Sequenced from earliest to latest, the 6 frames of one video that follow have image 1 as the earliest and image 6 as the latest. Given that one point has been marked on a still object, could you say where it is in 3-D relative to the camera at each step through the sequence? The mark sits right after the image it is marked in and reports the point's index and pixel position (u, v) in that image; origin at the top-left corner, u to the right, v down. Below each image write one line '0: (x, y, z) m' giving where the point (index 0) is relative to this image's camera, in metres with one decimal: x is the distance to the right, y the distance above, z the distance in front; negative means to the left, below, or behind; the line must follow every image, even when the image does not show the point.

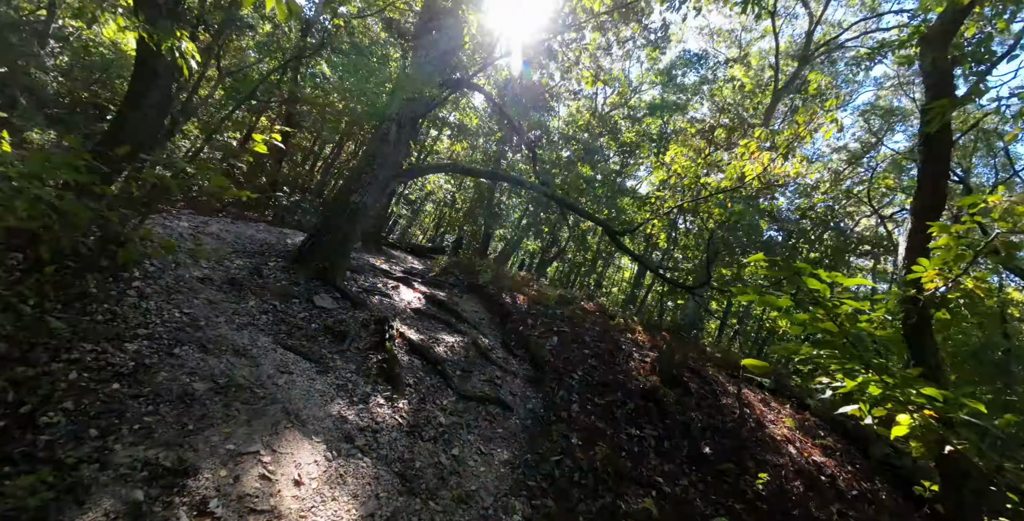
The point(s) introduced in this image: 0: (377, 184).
0: (-2.5, +1.4, +8.4) m
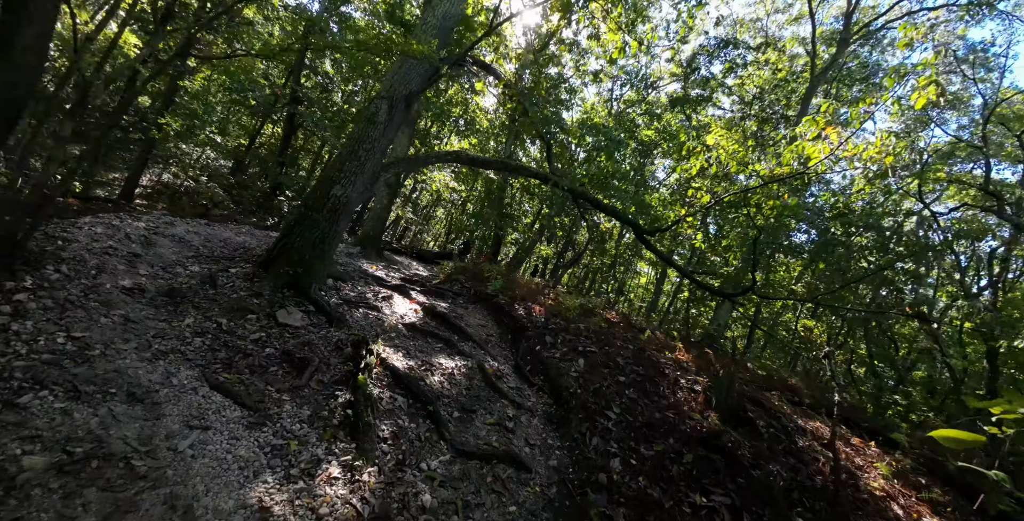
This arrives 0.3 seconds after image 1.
0: (-2.3, +1.3, +7.0) m
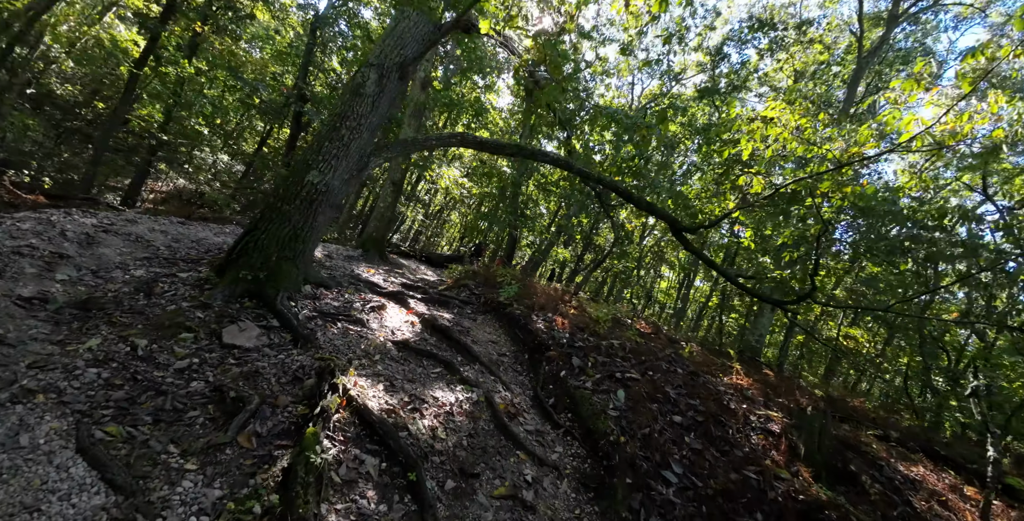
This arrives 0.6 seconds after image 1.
0: (-2.1, +1.3, +5.7) m
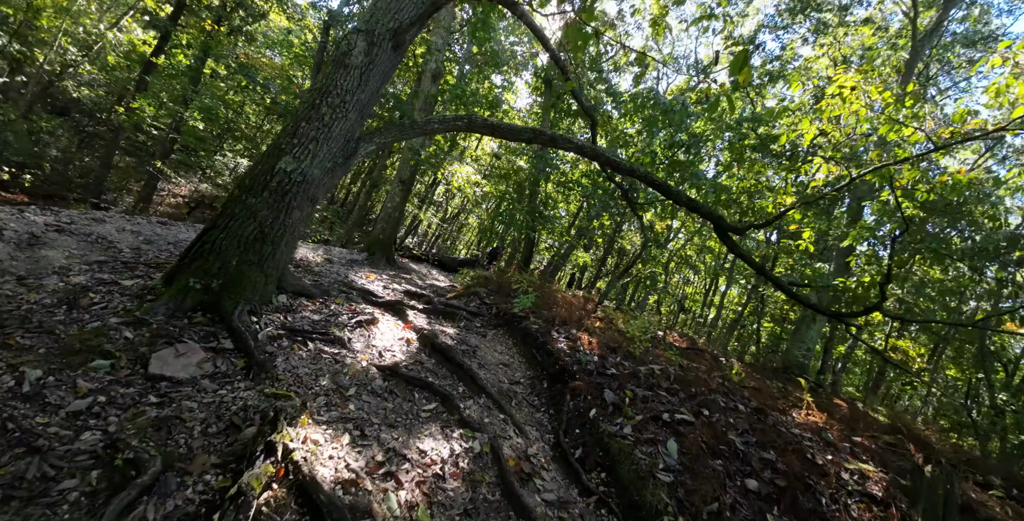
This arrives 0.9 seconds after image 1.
0: (-1.9, +1.2, +4.7) m
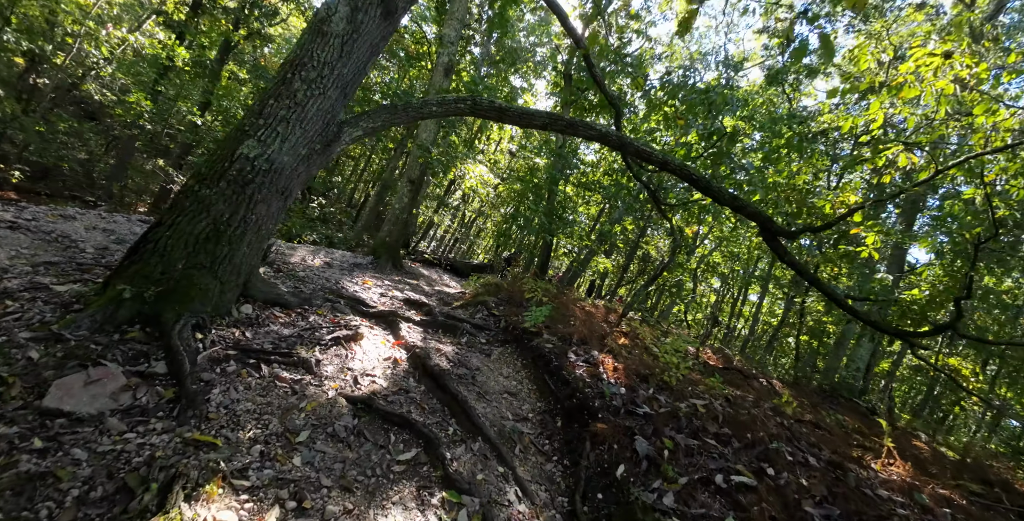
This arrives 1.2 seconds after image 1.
0: (-1.8, +1.2, +4.0) m
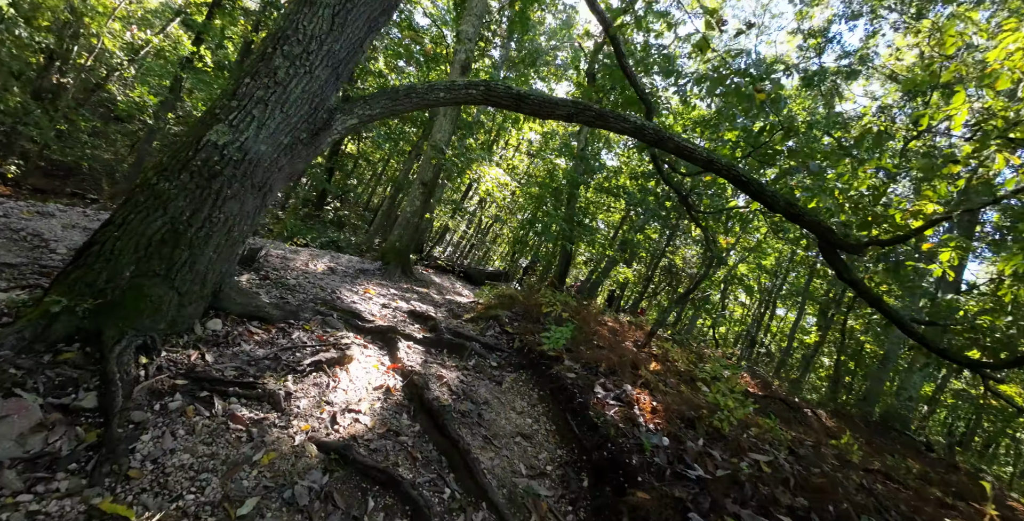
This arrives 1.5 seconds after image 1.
0: (-1.7, +1.1, +3.3) m
